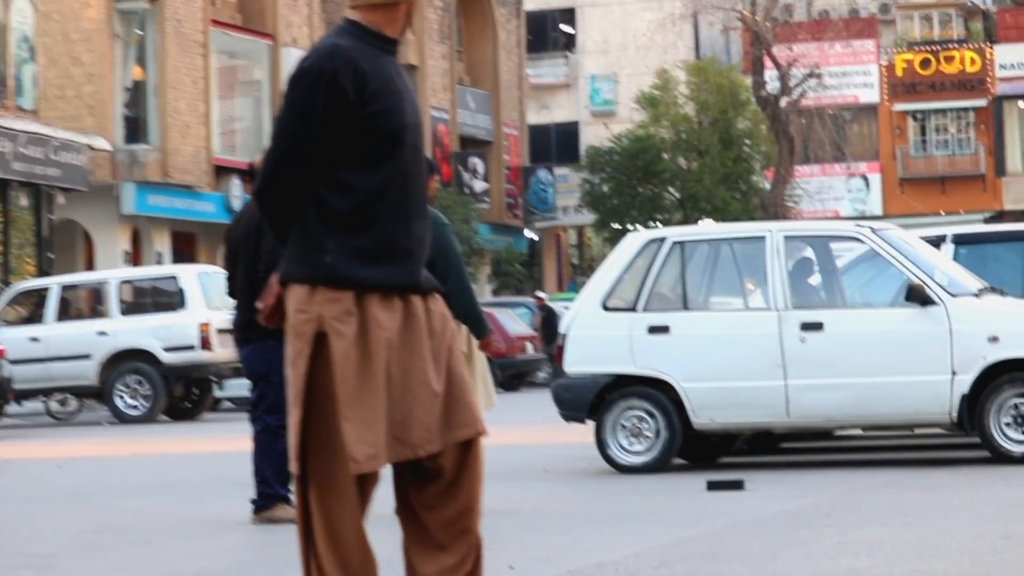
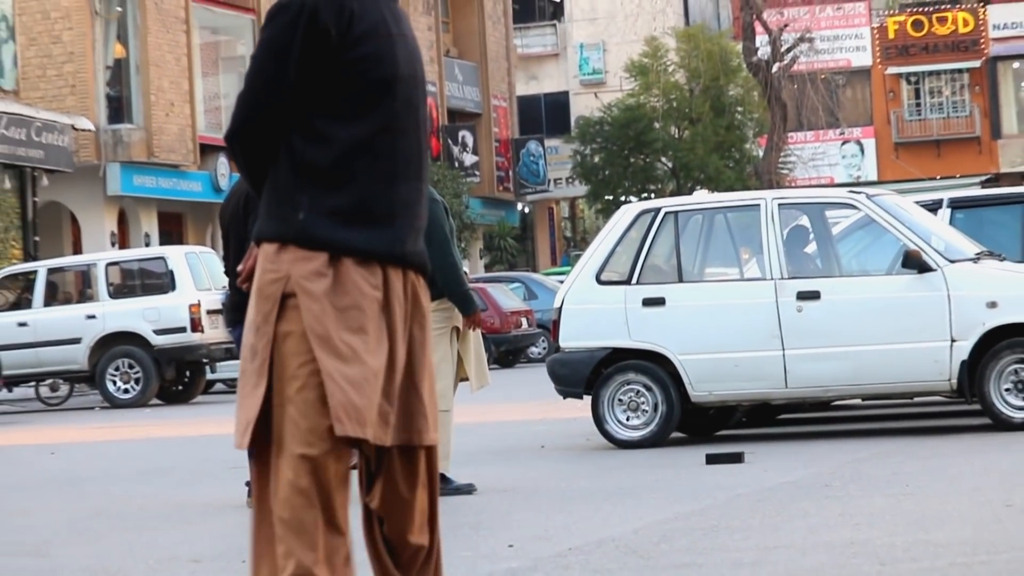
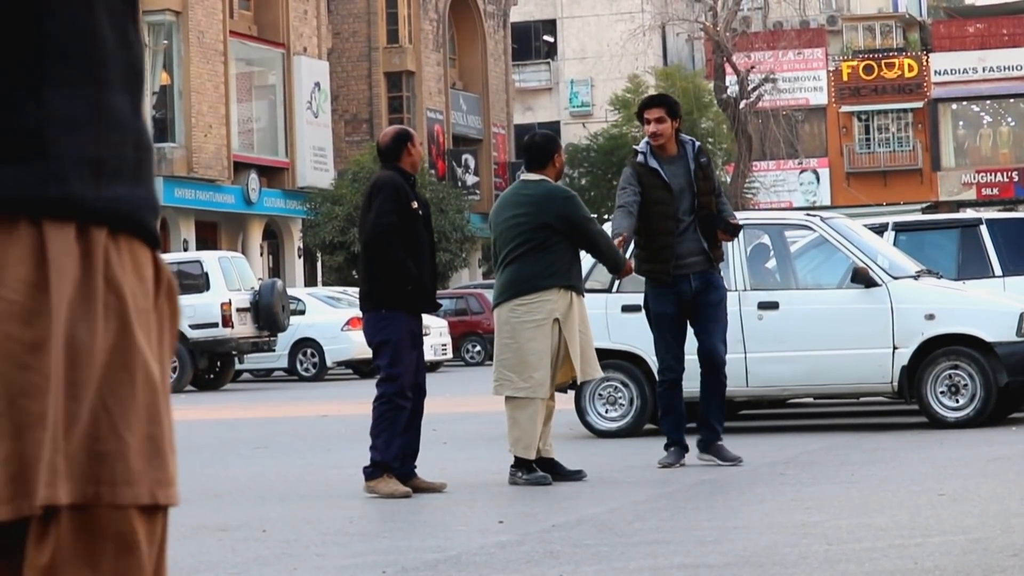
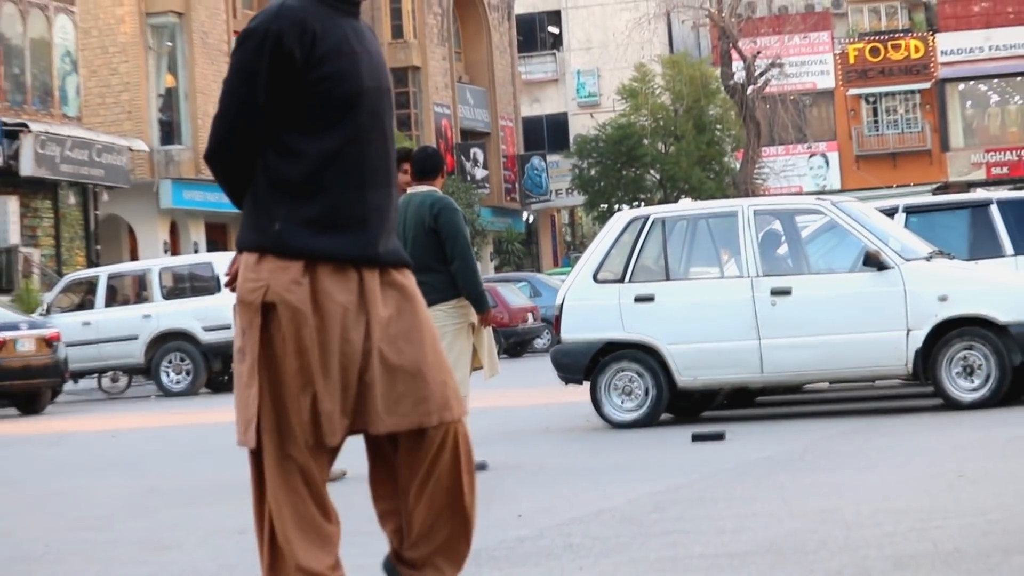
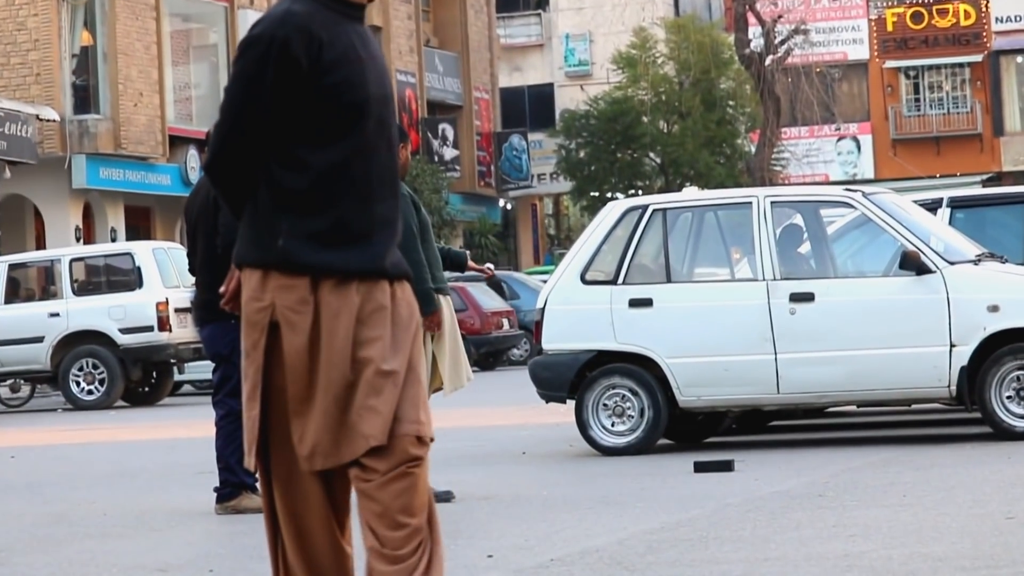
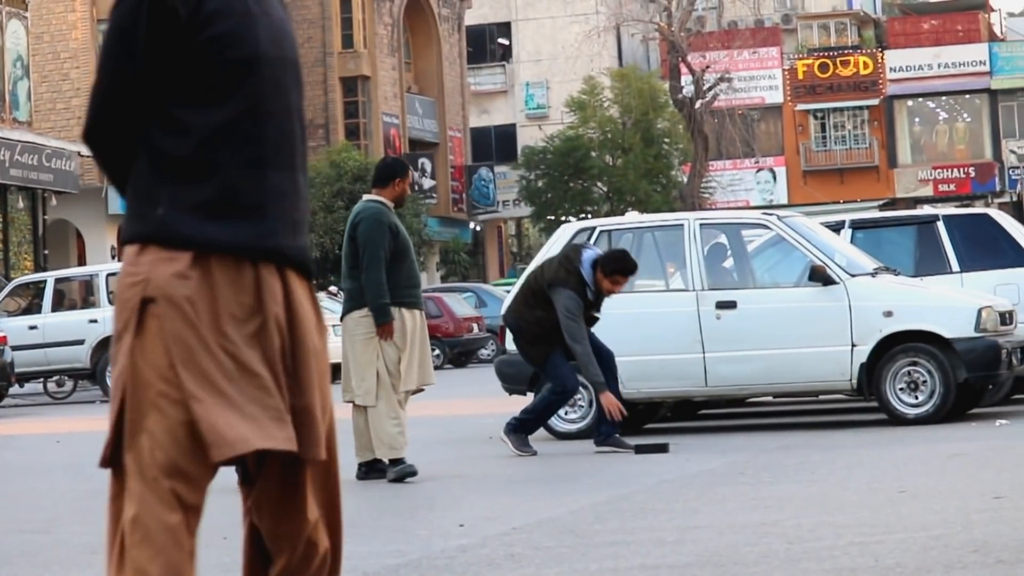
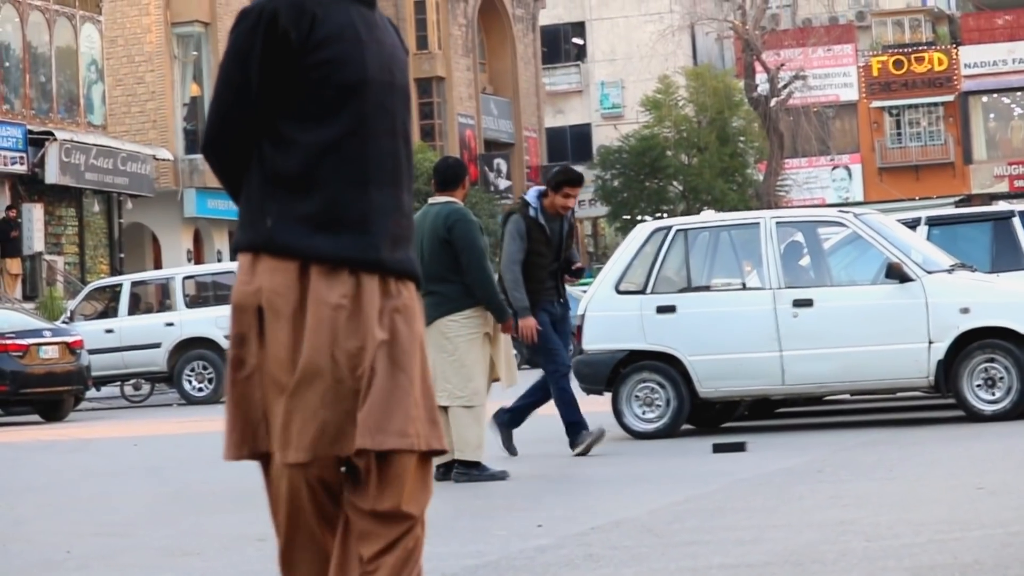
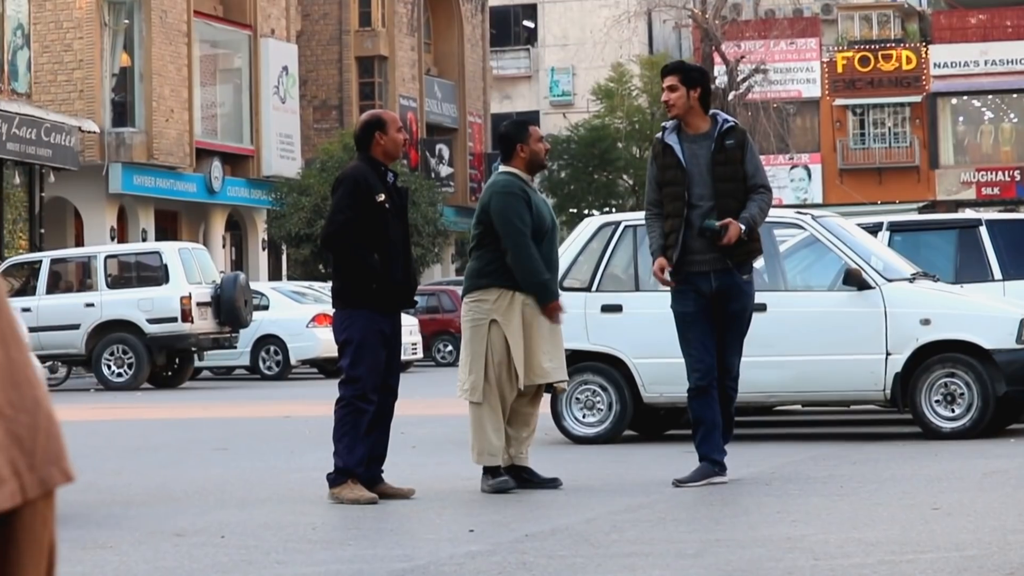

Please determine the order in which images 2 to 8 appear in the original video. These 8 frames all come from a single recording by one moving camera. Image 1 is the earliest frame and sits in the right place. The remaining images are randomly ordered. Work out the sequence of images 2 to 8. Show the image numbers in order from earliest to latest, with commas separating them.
5, 2, 4, 7, 6, 3, 8
